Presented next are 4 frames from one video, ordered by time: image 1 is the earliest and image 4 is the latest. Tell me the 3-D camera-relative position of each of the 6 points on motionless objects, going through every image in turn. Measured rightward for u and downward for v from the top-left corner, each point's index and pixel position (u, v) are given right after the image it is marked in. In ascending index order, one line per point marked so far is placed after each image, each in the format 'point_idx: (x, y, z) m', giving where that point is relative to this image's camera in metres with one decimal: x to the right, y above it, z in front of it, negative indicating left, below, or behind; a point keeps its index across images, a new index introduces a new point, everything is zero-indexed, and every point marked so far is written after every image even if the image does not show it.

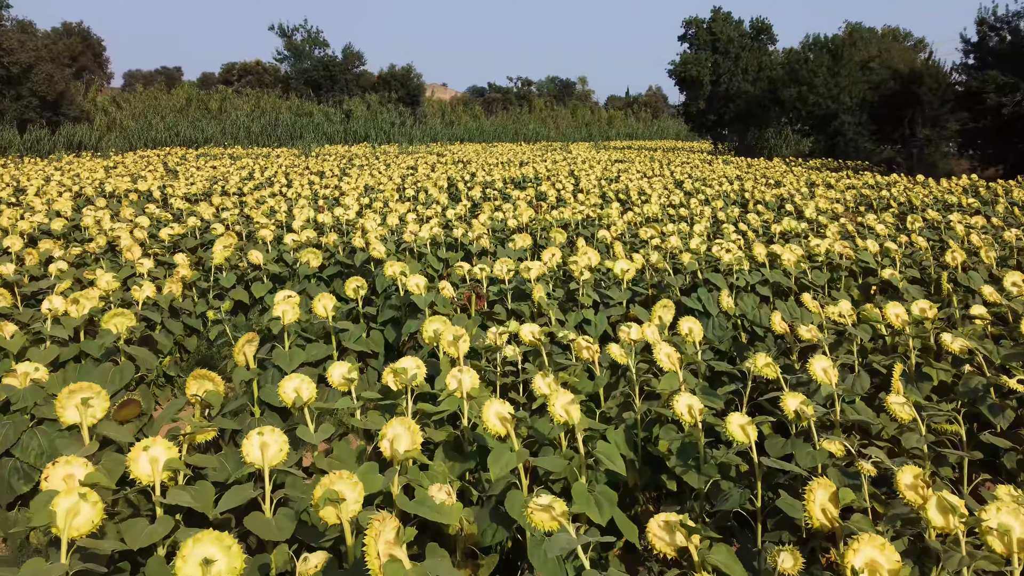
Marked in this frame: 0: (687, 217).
0: (+1.7, +0.7, +6.7) m
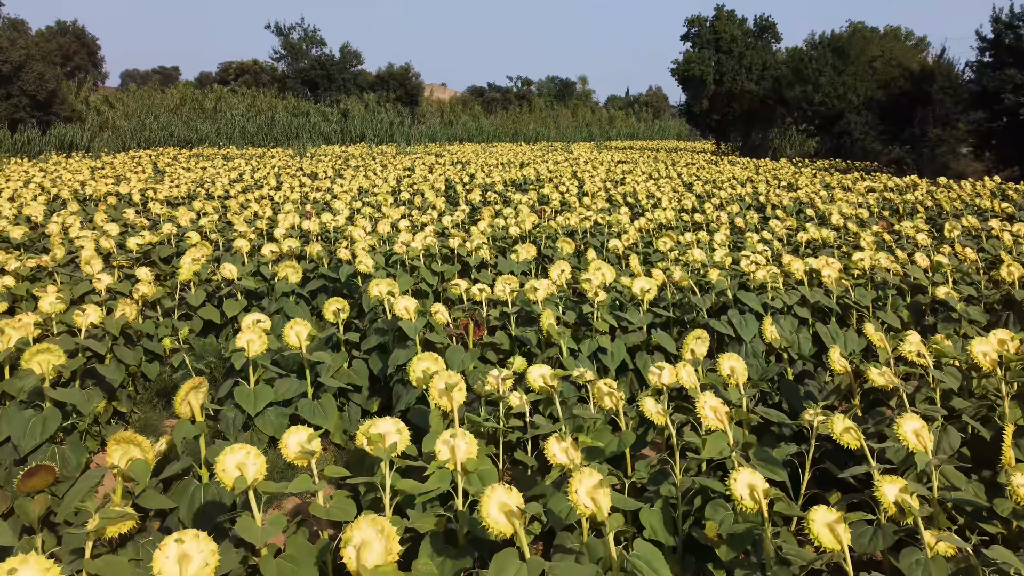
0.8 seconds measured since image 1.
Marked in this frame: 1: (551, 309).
0: (+1.7, +0.6, +6.2) m
1: (+0.2, -0.1, +3.2) m
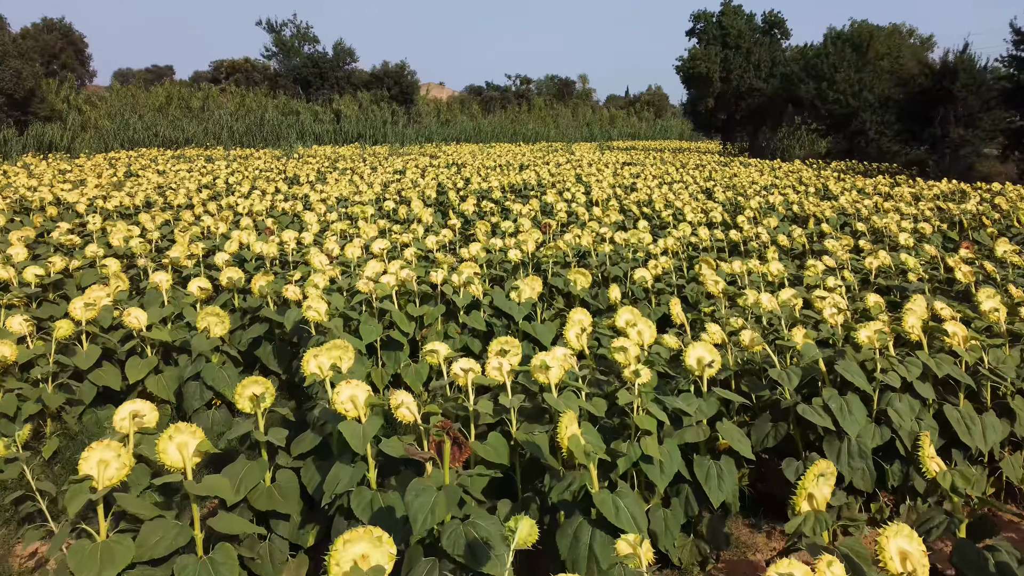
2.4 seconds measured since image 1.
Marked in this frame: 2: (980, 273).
0: (+1.7, +0.3, +5.2) m
1: (+0.2, -0.3, +2.1) m
2: (+2.6, +0.1, +3.9) m
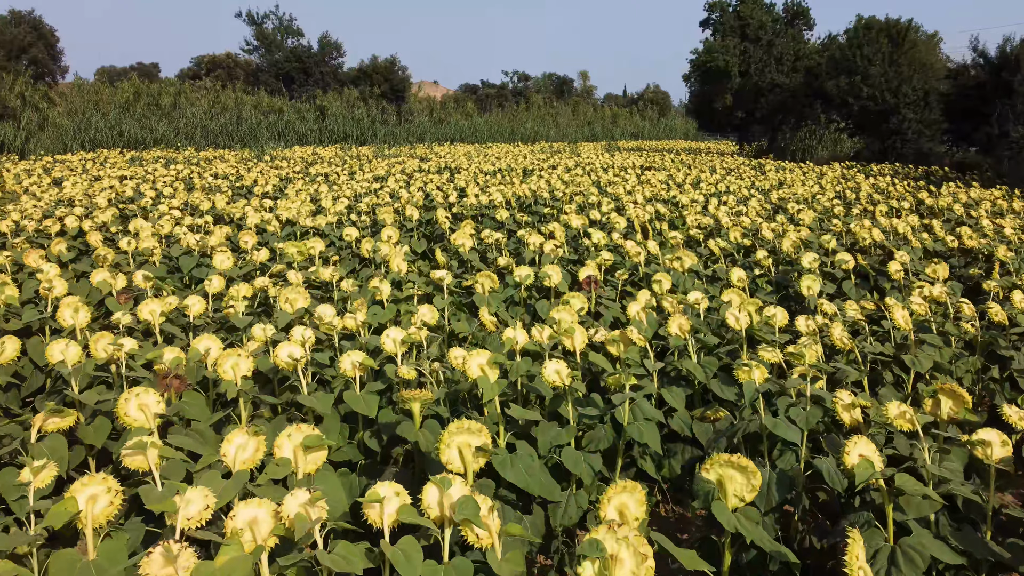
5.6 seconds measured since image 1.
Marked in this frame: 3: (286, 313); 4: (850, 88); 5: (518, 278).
0: (+1.8, -0.1, +3.0) m
1: (+0.3, -0.8, -0.1) m
2: (+2.7, -0.4, +1.7) m
3: (-1.0, -0.1, +3.0) m
4: (+8.6, +5.1, +17.8) m
5: (0.0, 0.0, +3.5) m
